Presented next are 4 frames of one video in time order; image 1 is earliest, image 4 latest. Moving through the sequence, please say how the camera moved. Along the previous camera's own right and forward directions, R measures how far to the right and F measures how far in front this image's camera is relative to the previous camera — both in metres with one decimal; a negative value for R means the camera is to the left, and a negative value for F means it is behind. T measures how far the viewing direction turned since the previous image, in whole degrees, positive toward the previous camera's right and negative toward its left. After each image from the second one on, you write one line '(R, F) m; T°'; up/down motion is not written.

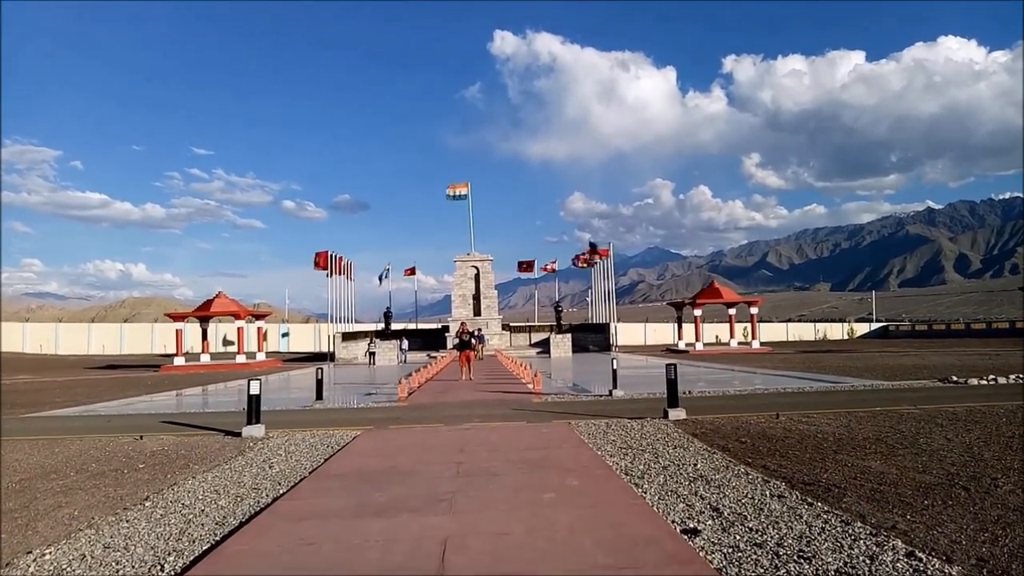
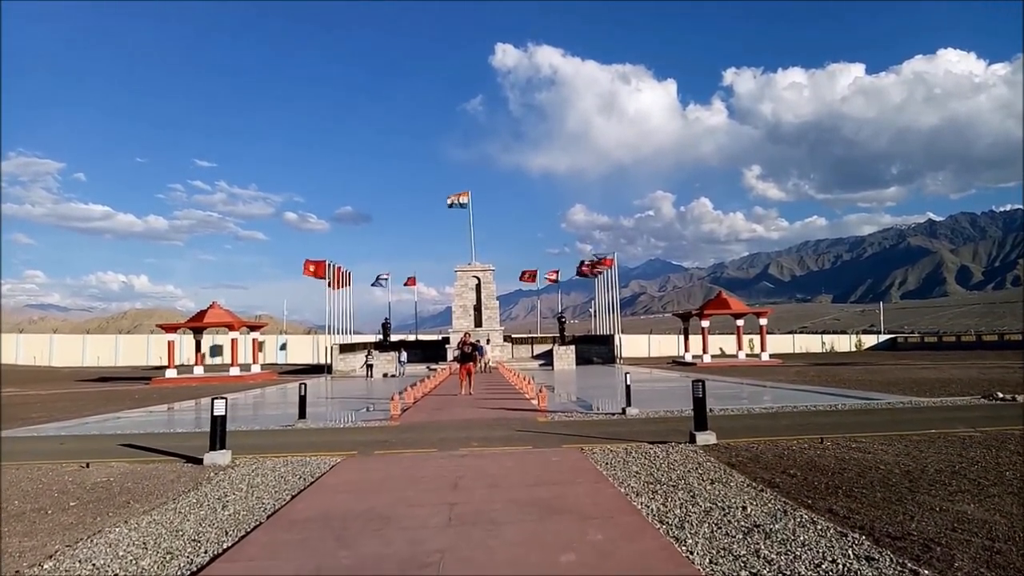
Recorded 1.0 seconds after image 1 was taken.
(0.0, +1.5) m; 0°
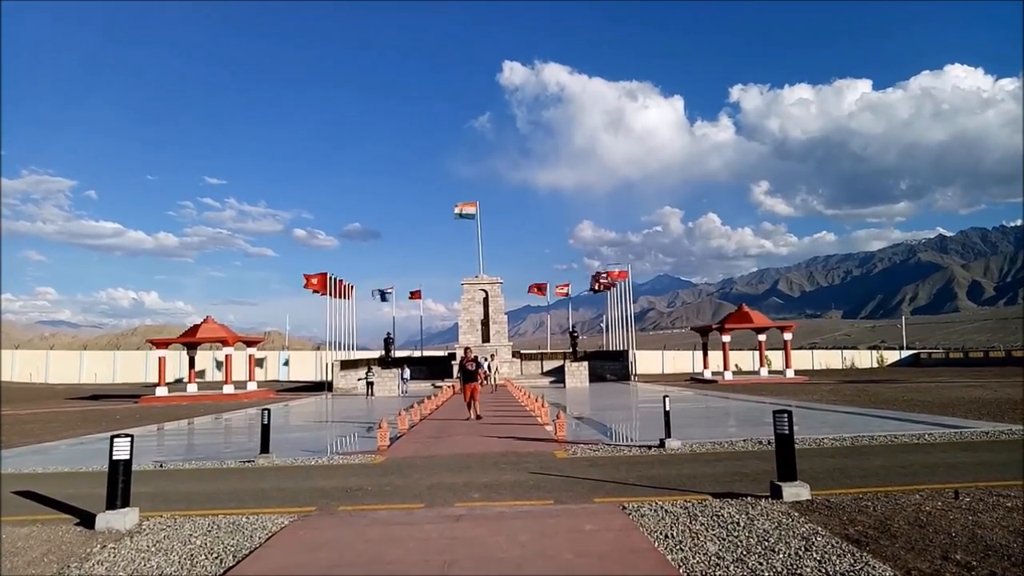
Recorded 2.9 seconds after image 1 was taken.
(-0.1, +2.8) m; -1°
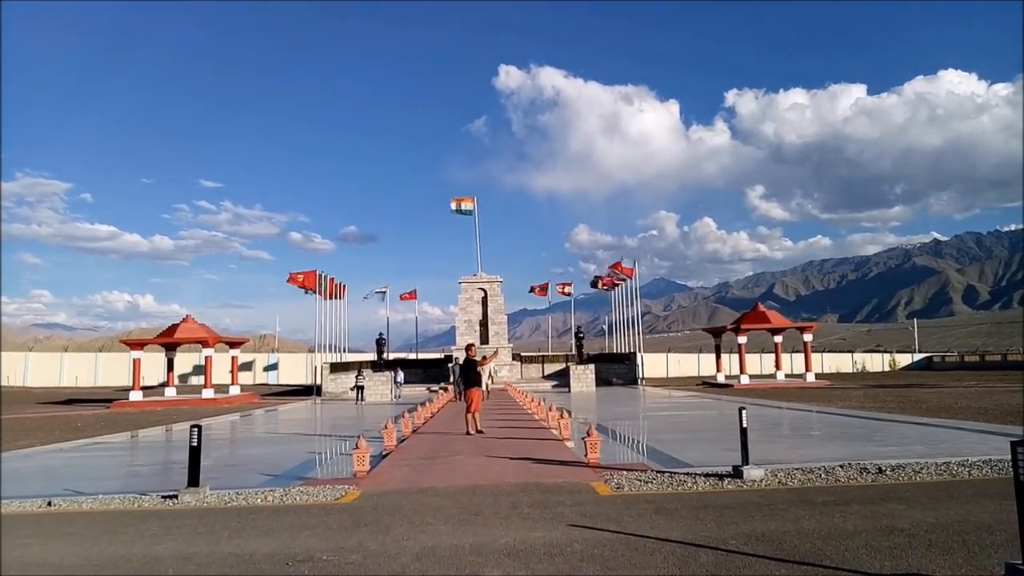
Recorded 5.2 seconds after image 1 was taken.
(-0.3, +3.3) m; 0°
